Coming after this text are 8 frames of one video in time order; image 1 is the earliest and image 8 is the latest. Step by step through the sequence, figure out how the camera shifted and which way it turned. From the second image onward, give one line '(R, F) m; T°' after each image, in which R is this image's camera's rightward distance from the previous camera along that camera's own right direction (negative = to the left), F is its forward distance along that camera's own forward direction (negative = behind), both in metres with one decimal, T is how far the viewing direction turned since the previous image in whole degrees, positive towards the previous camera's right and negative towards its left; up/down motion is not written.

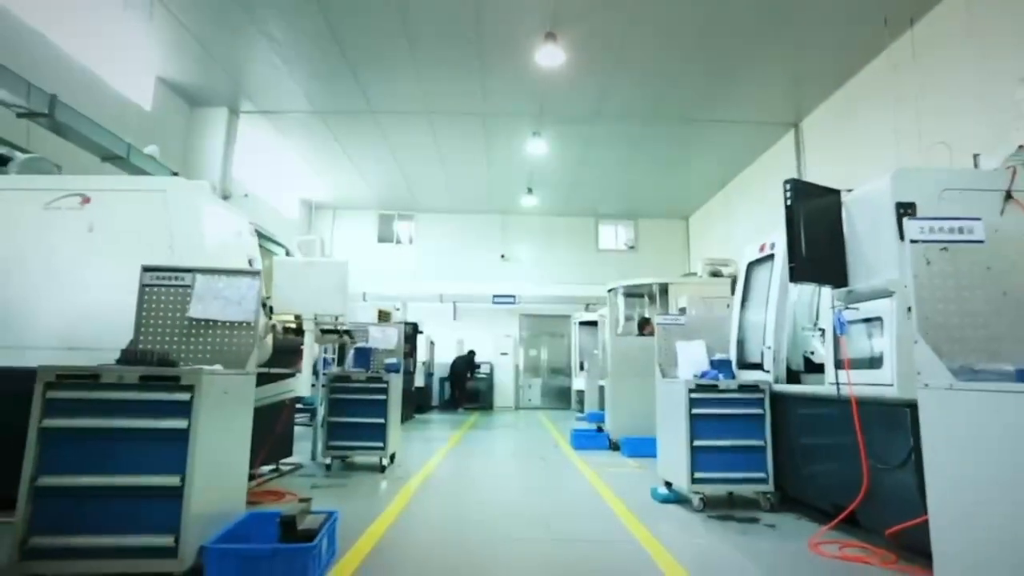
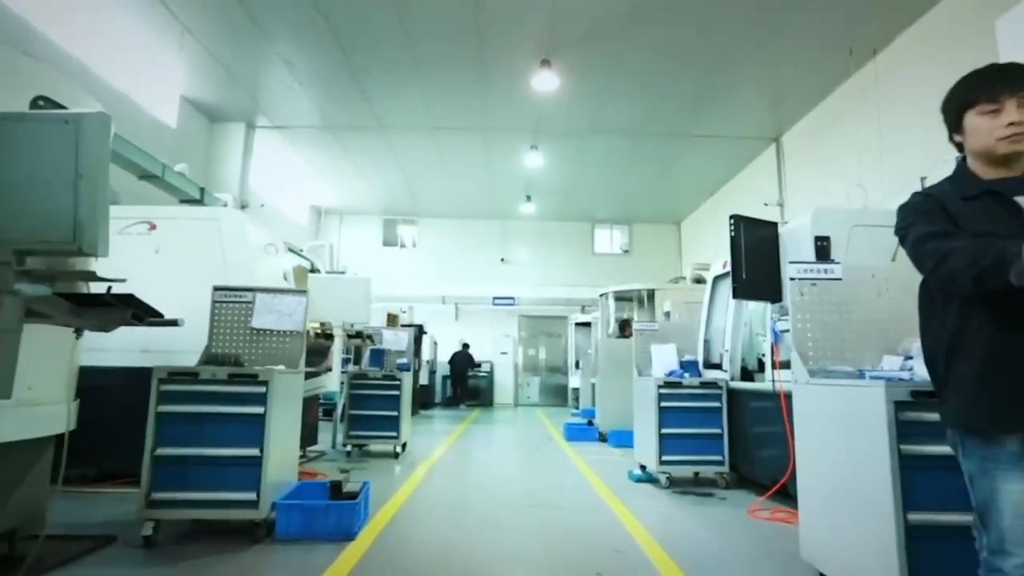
(0.0, -0.6) m; 0°
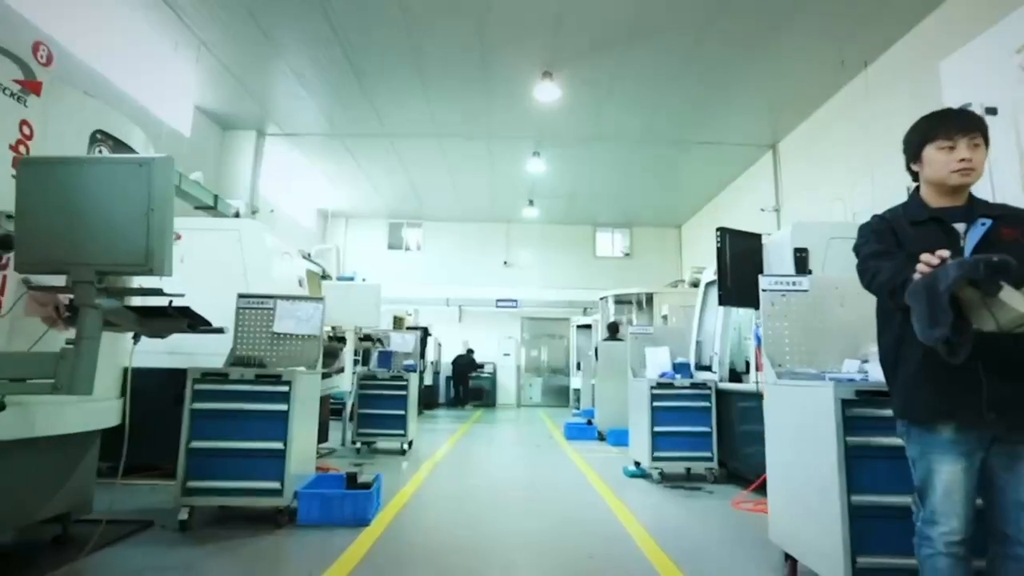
(0.0, -0.2) m; 0°
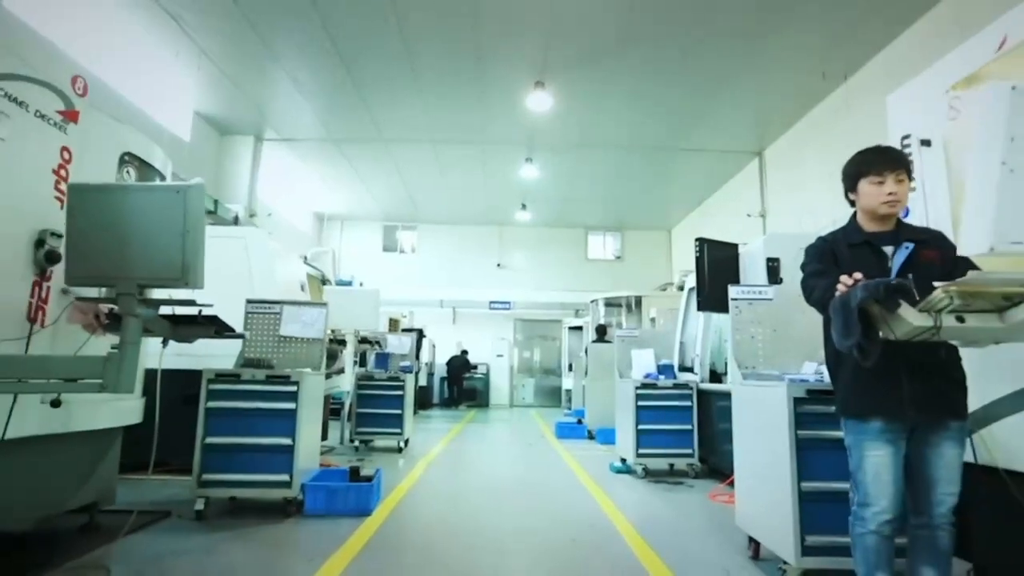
(0.0, -0.2) m; +1°
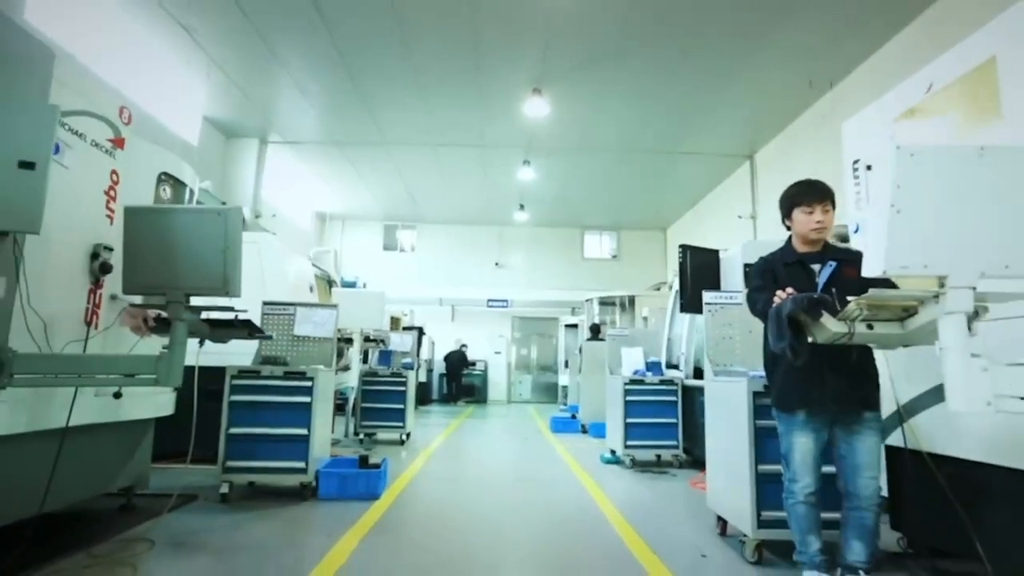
(0.0, -0.3) m; 0°
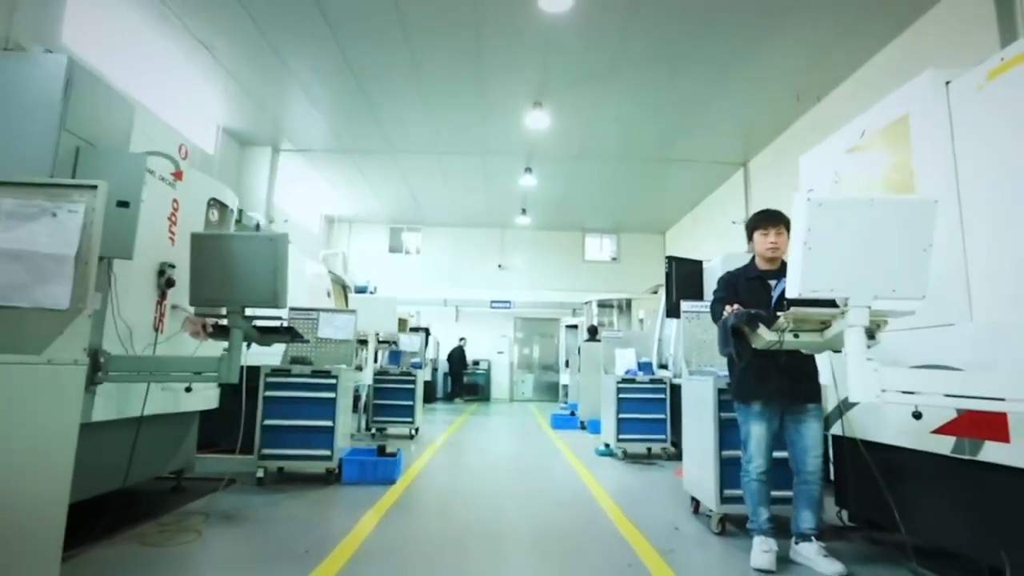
(0.0, -0.4) m; 0°
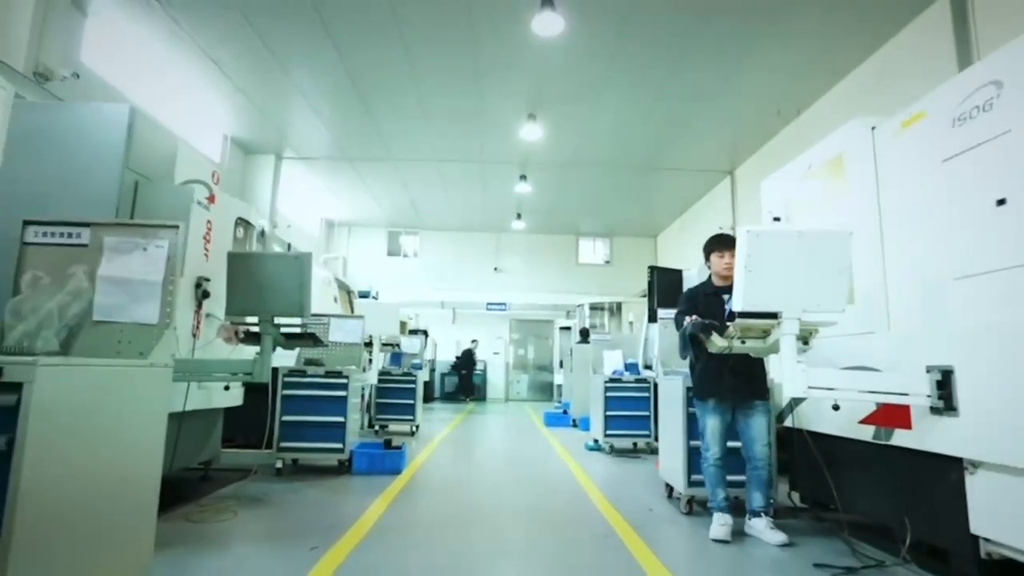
(0.0, -0.3) m; 0°
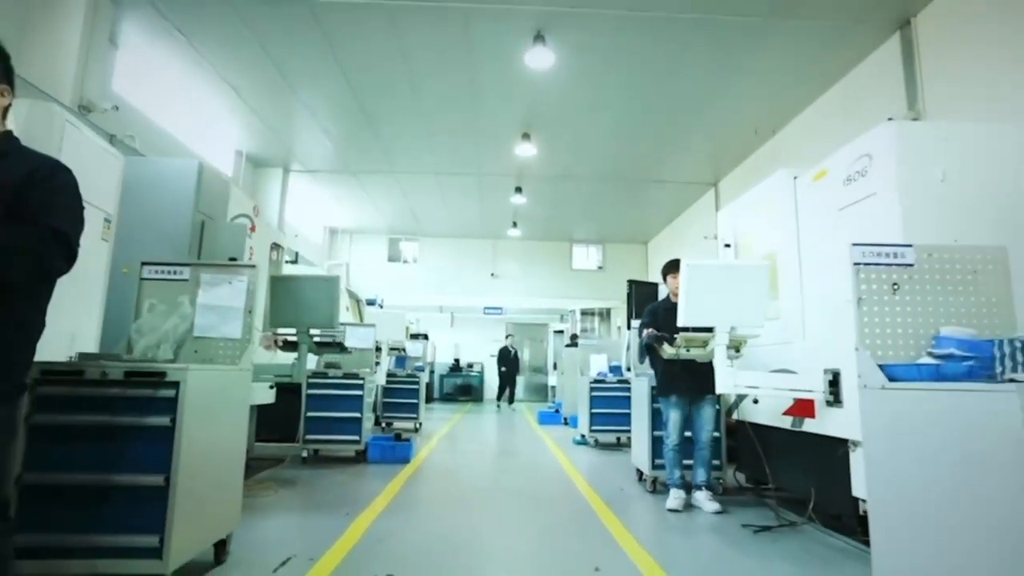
(0.0, -0.5) m; 0°
